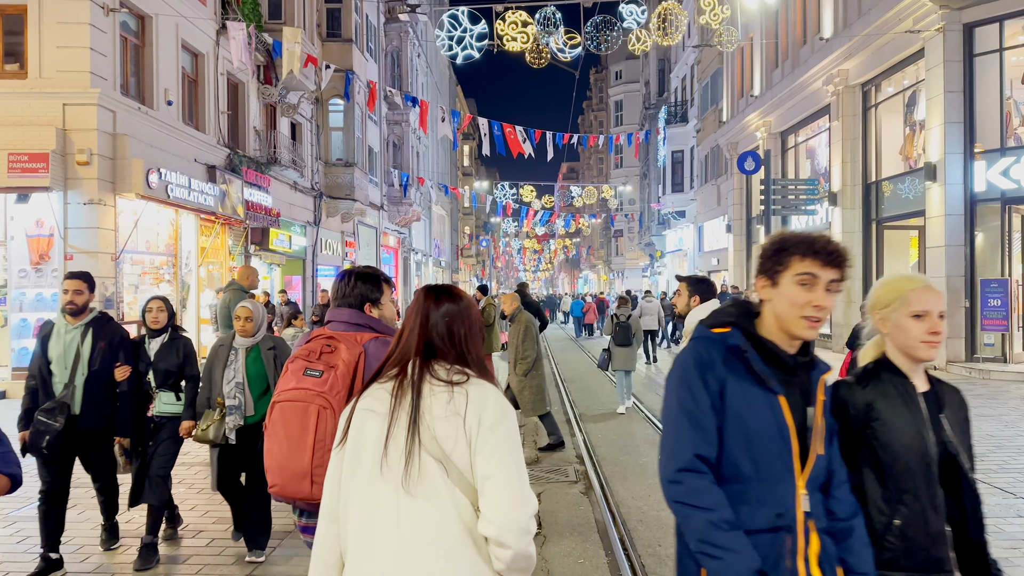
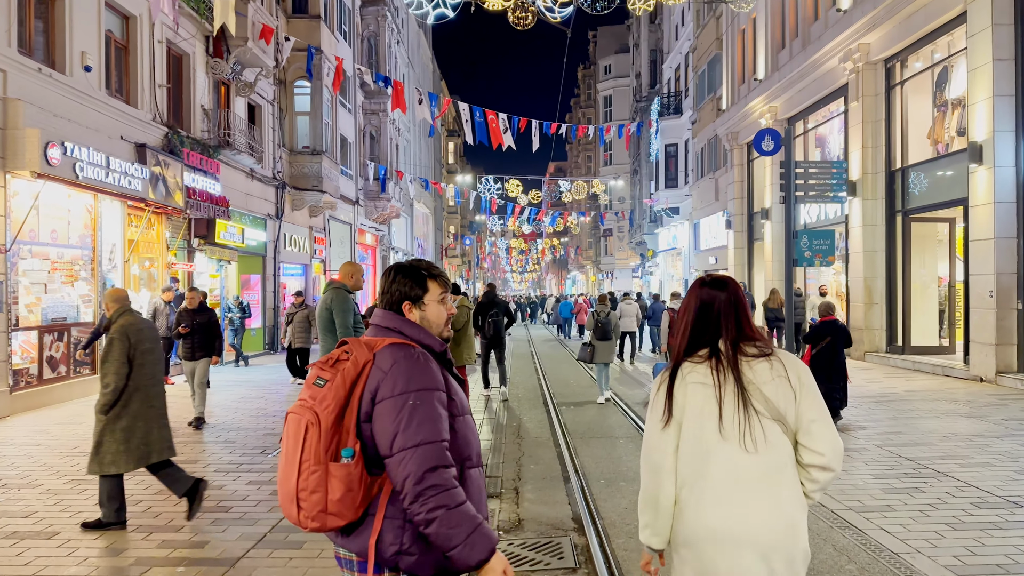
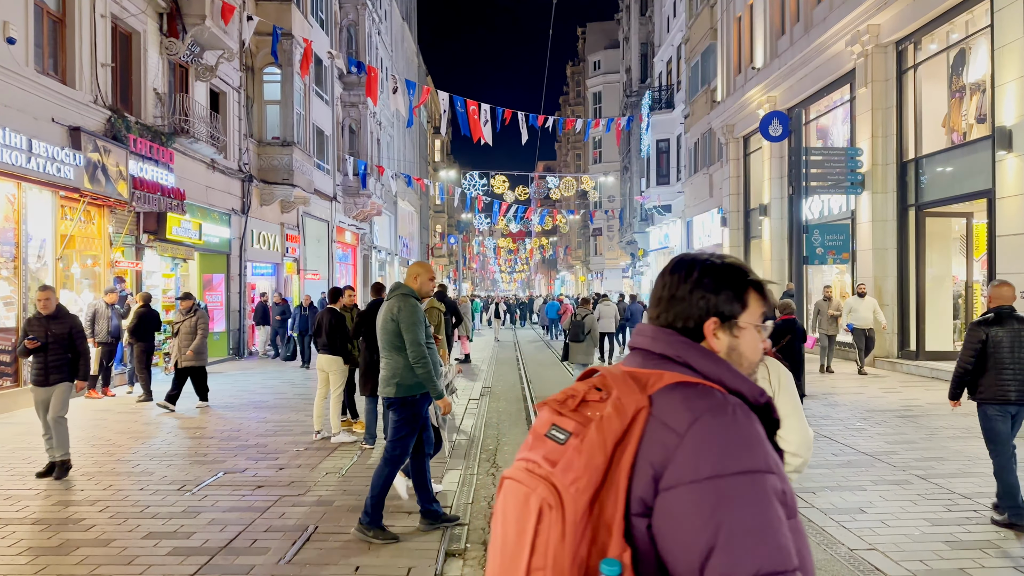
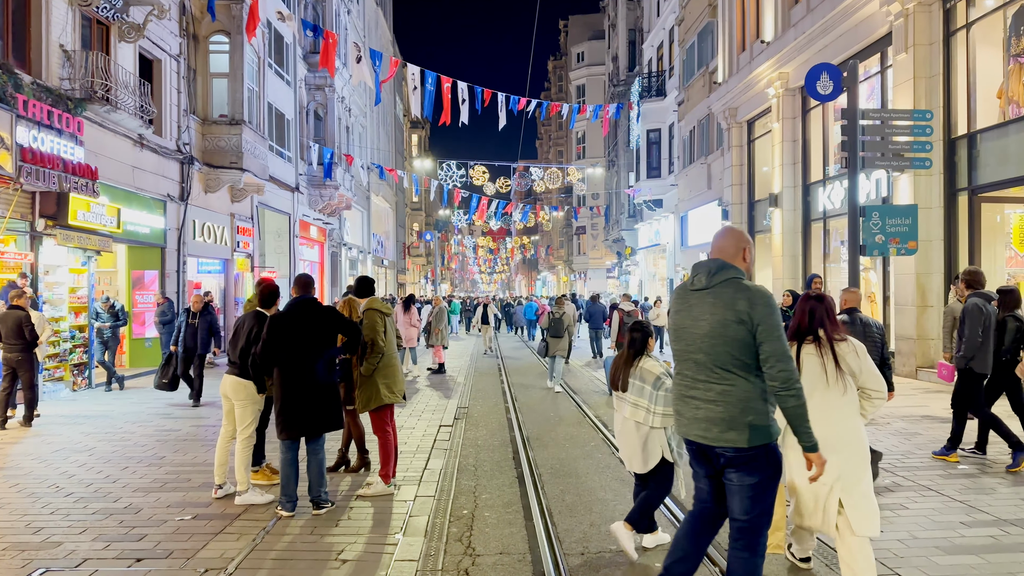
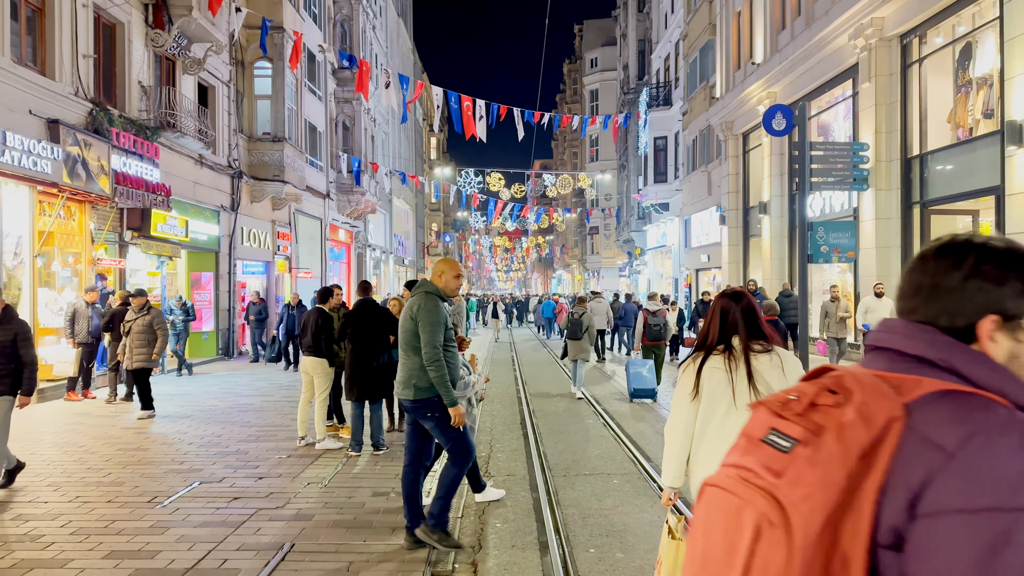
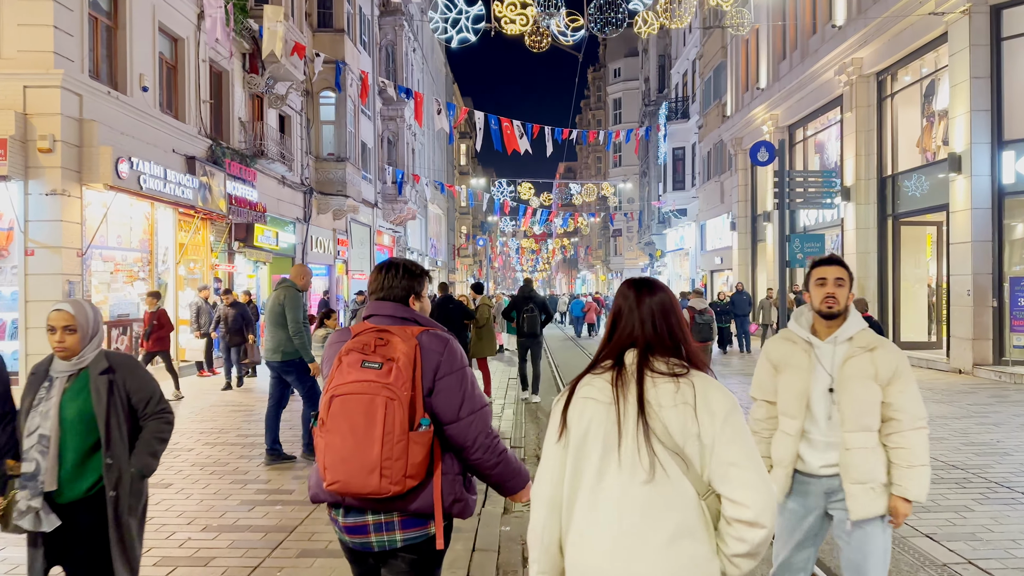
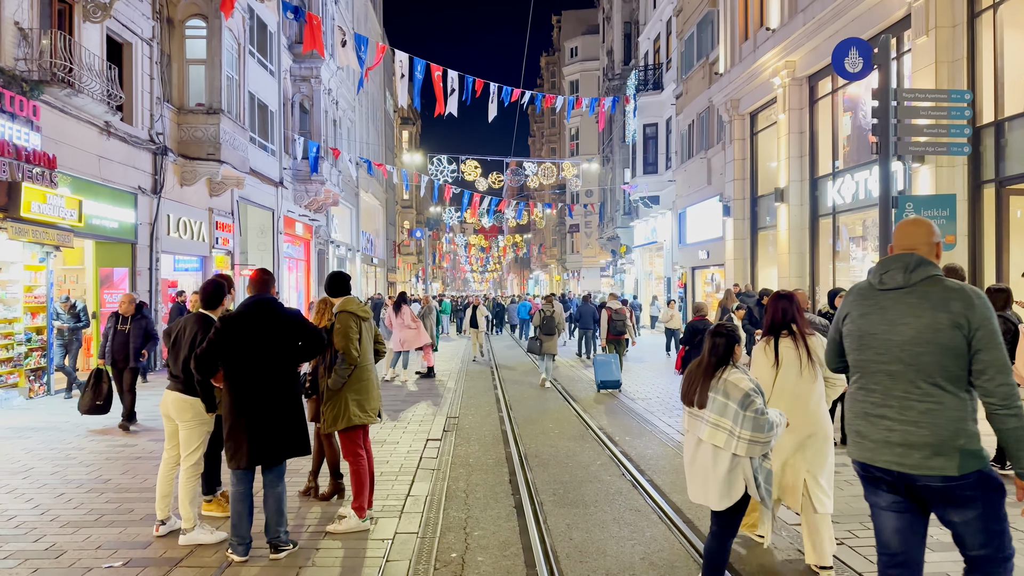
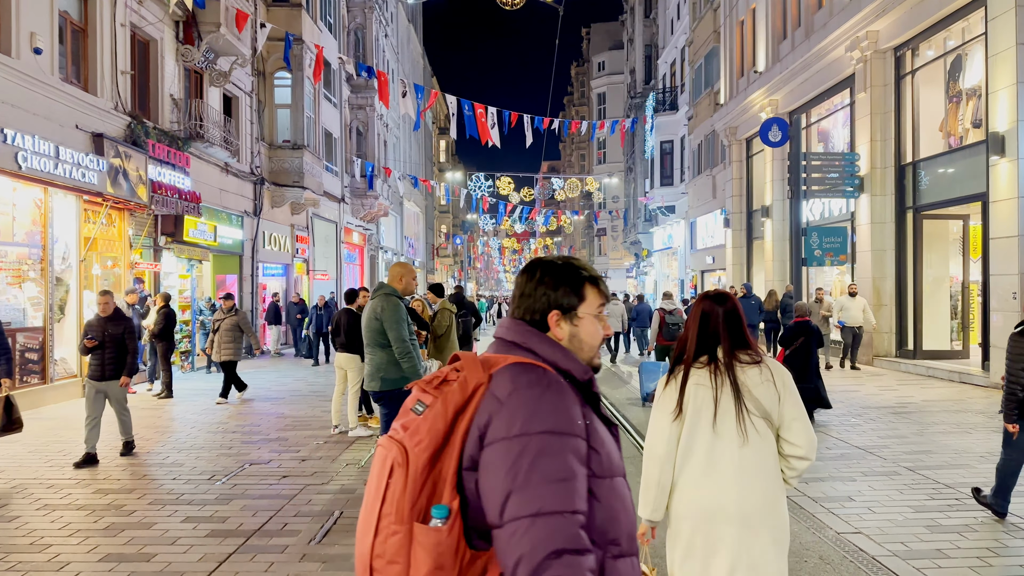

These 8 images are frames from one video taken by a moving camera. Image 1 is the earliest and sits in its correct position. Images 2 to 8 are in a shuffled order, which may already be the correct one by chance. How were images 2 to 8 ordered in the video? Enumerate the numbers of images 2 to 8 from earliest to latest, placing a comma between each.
6, 2, 8, 3, 5, 4, 7
